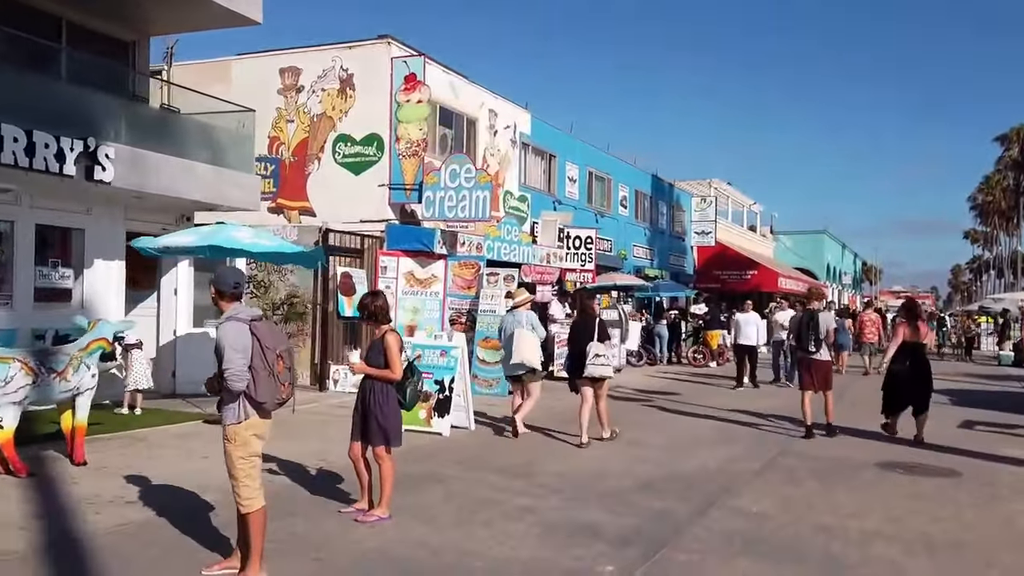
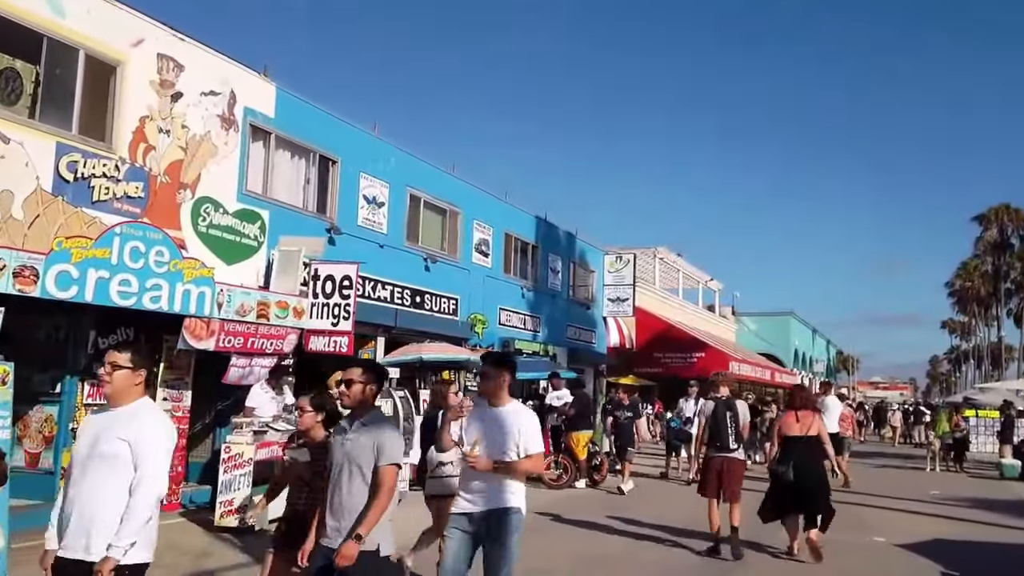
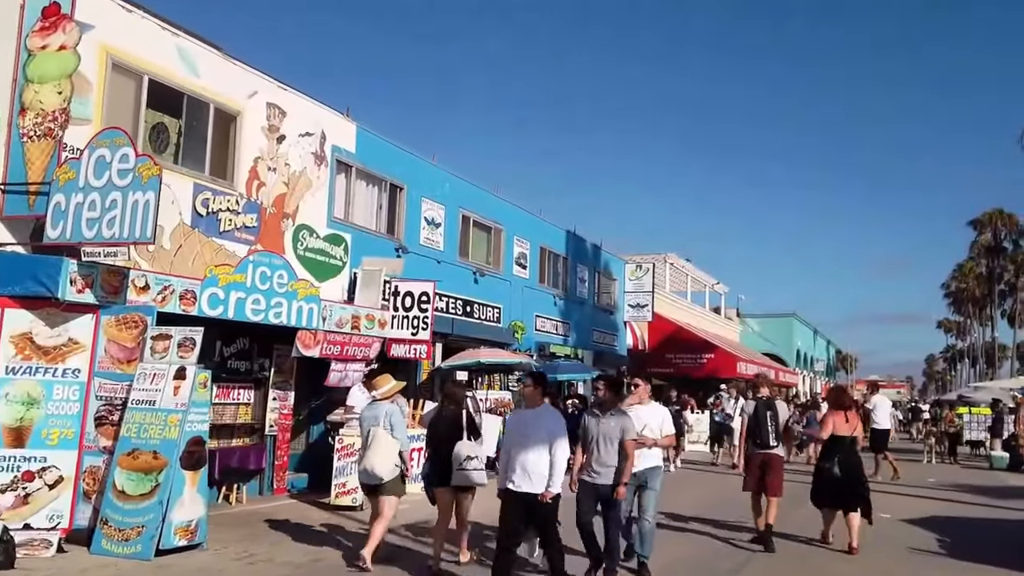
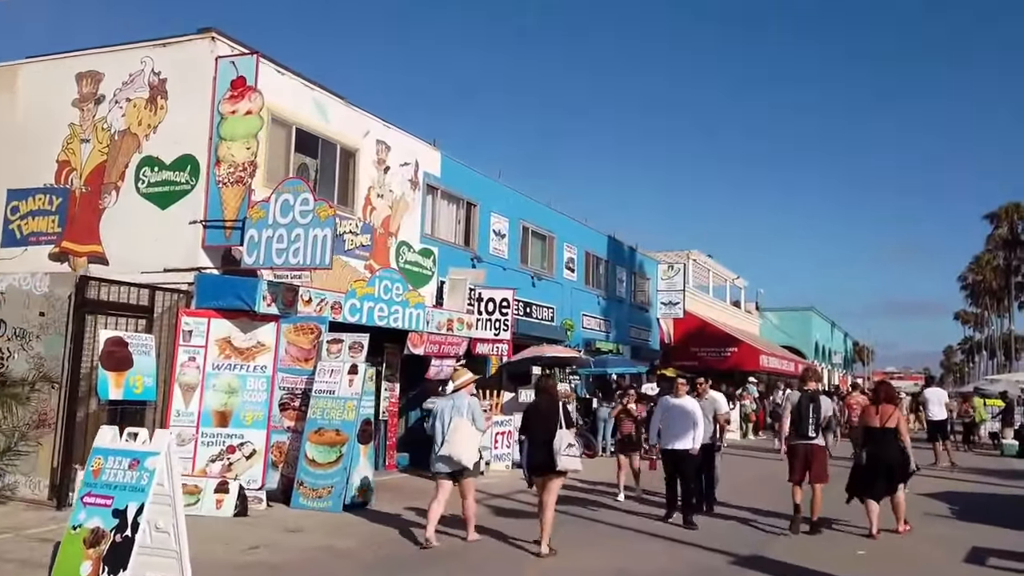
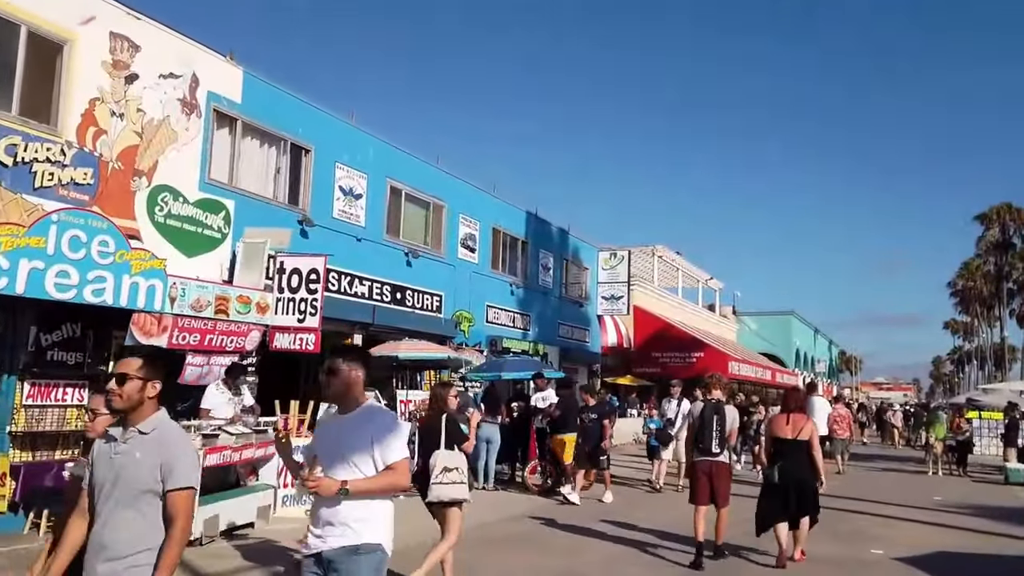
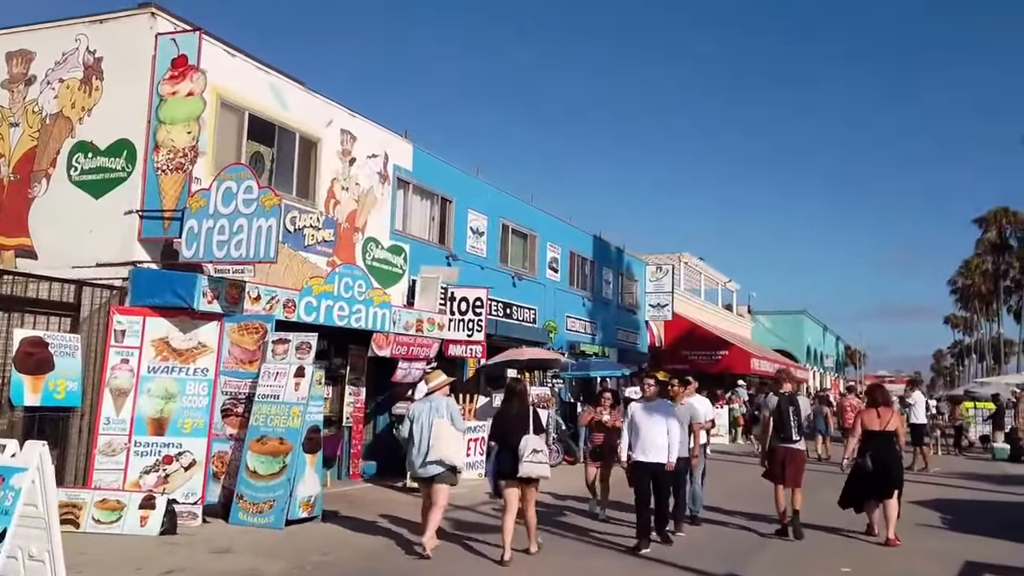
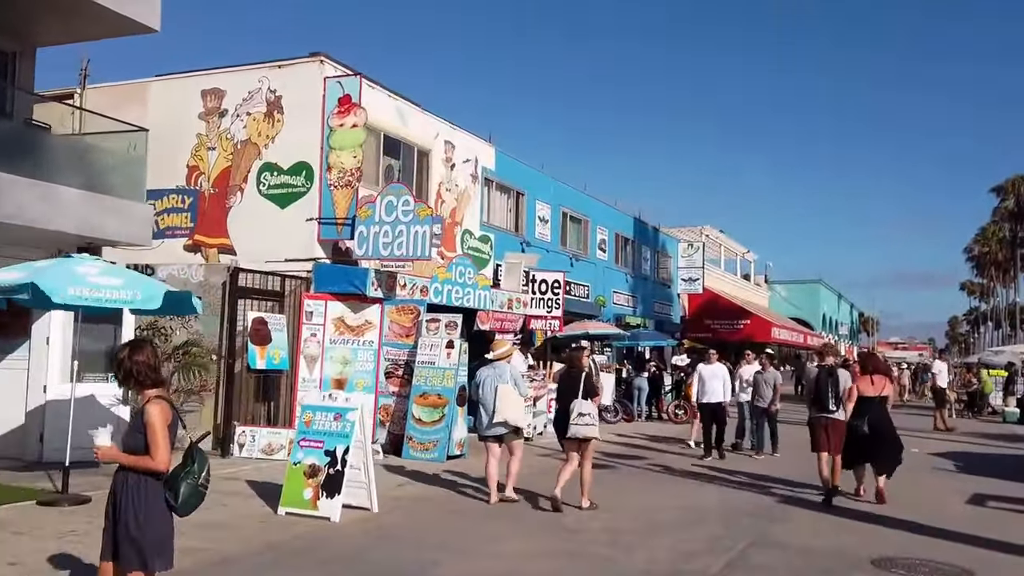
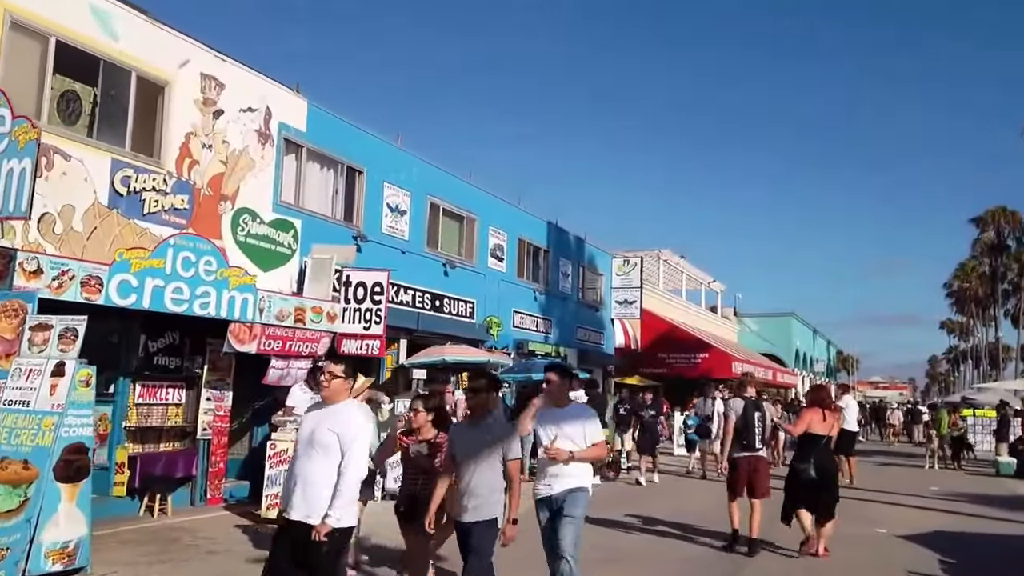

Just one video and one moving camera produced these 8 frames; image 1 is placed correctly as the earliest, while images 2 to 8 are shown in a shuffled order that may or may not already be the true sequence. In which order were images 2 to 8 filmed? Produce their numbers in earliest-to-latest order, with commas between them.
7, 4, 6, 3, 8, 2, 5
